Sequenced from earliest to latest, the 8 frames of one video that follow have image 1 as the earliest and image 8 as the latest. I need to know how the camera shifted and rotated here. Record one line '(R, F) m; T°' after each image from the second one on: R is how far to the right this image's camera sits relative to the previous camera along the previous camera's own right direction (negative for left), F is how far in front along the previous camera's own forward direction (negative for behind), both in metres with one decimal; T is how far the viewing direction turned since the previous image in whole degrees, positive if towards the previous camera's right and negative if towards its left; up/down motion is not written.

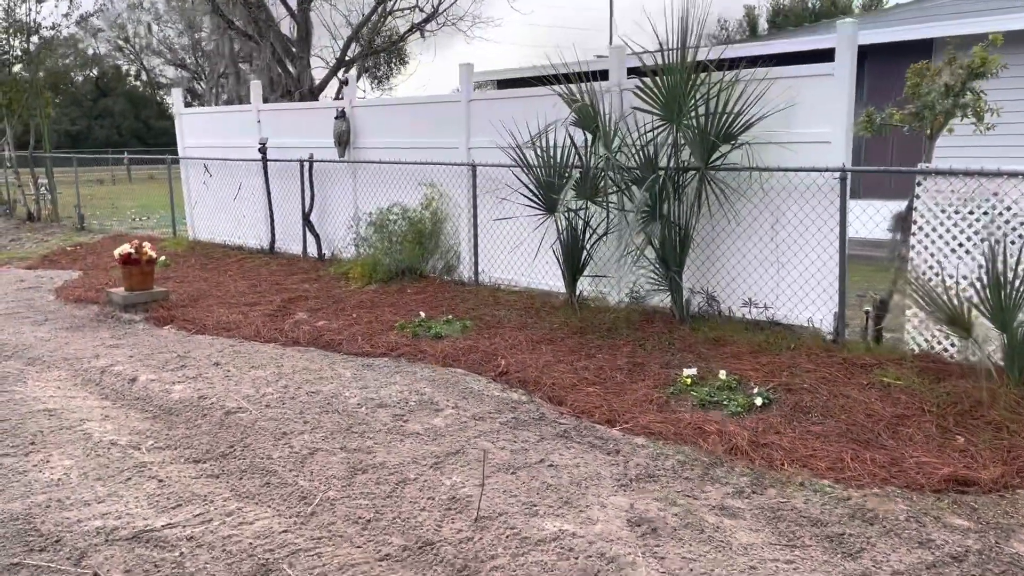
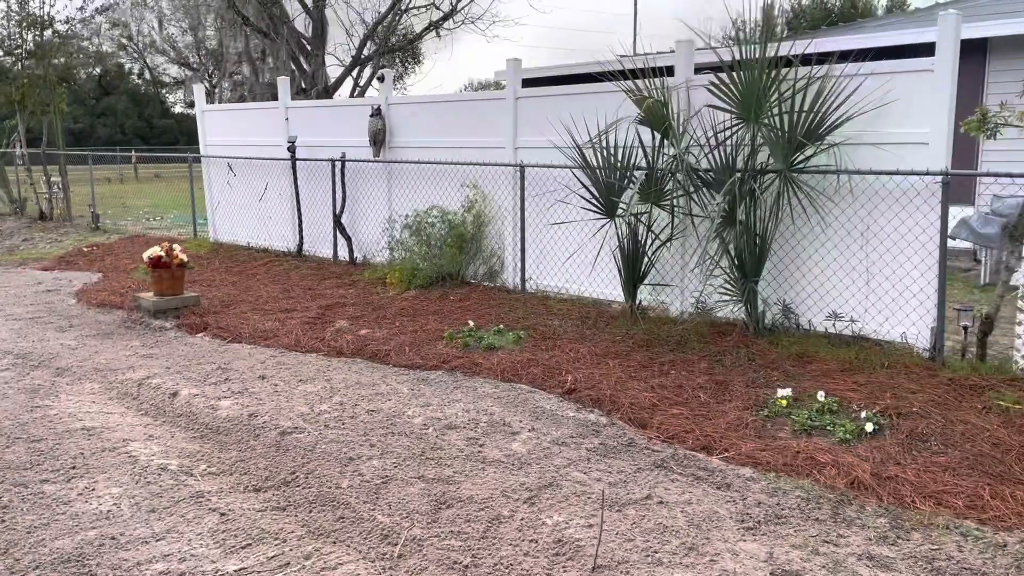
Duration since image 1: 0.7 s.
(-0.4, +0.4) m; 0°
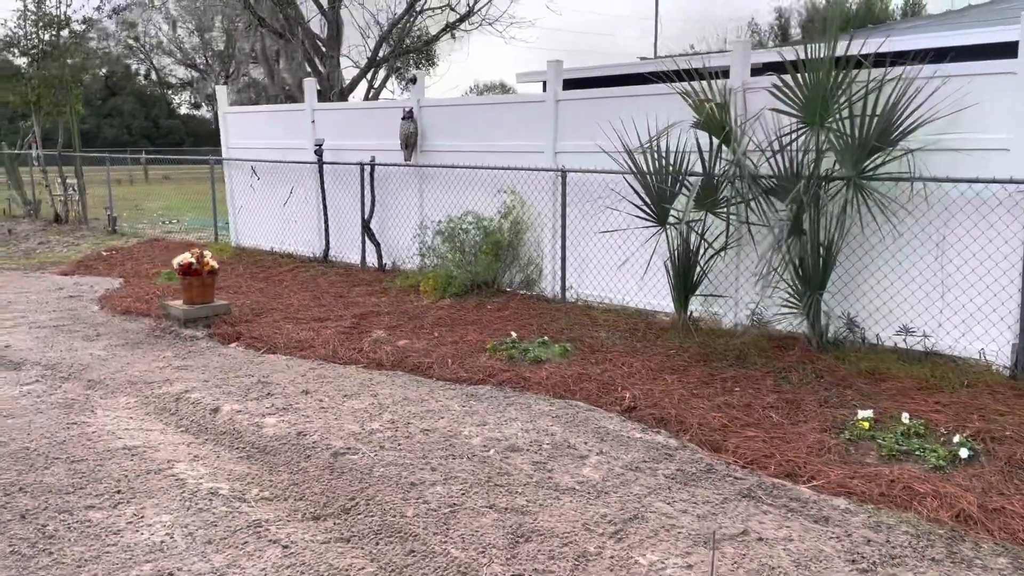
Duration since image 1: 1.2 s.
(-0.3, +0.2) m; 0°
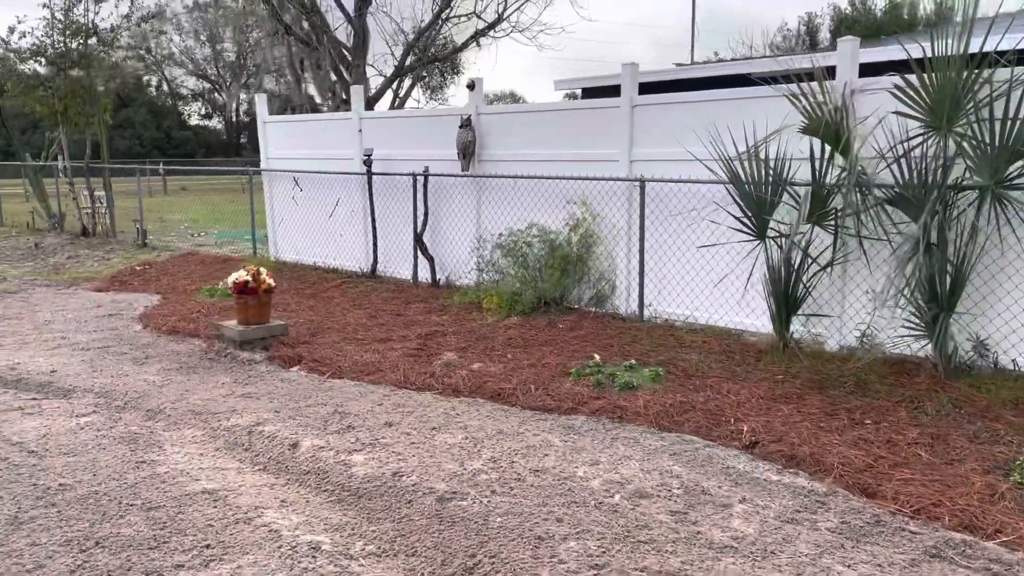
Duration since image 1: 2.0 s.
(-0.5, +0.4) m; -1°
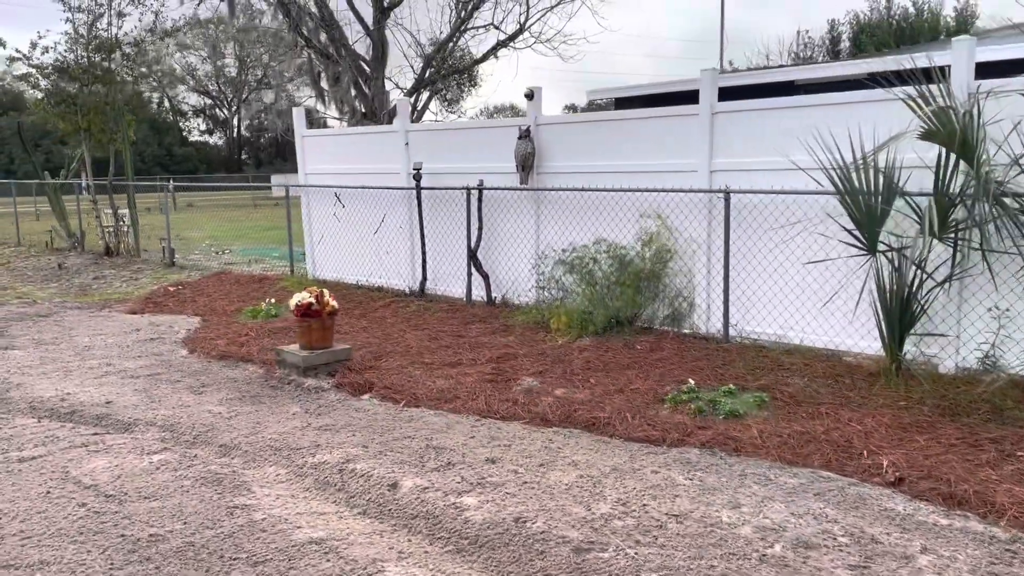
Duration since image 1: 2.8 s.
(-0.5, +0.4) m; 0°
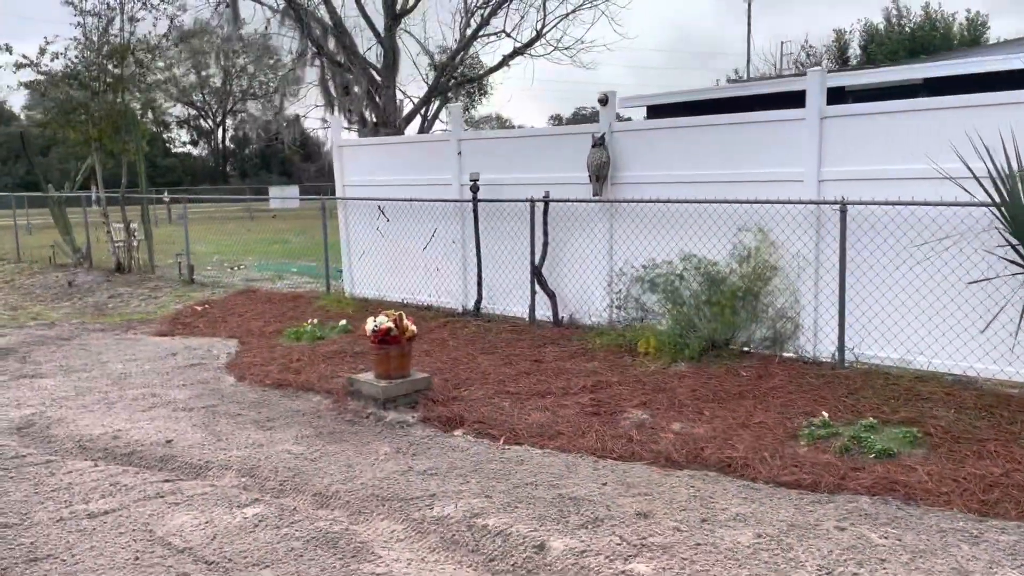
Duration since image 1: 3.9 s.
(-0.7, +0.6) m; +1°
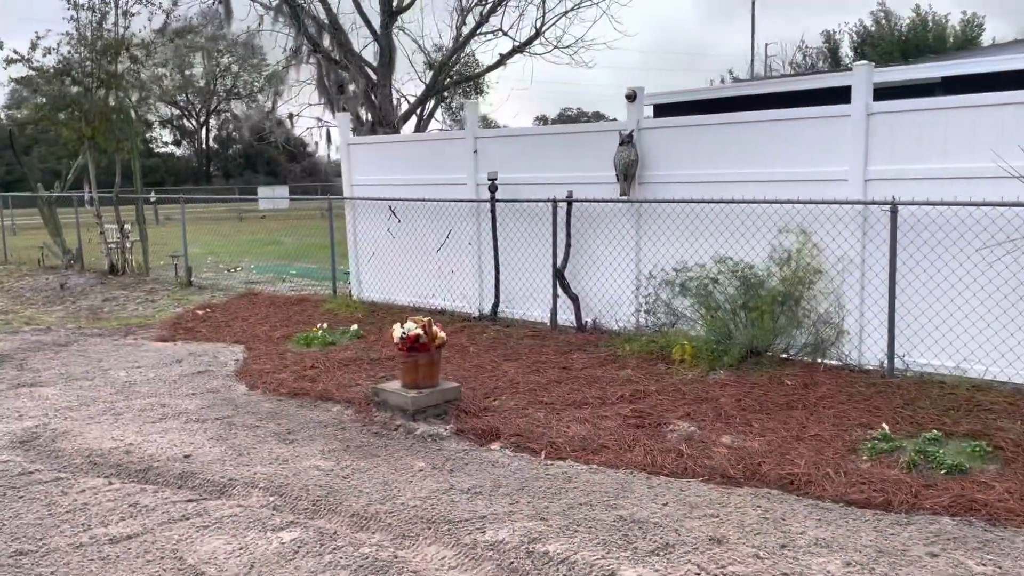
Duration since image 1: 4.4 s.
(-0.3, +0.3) m; +1°
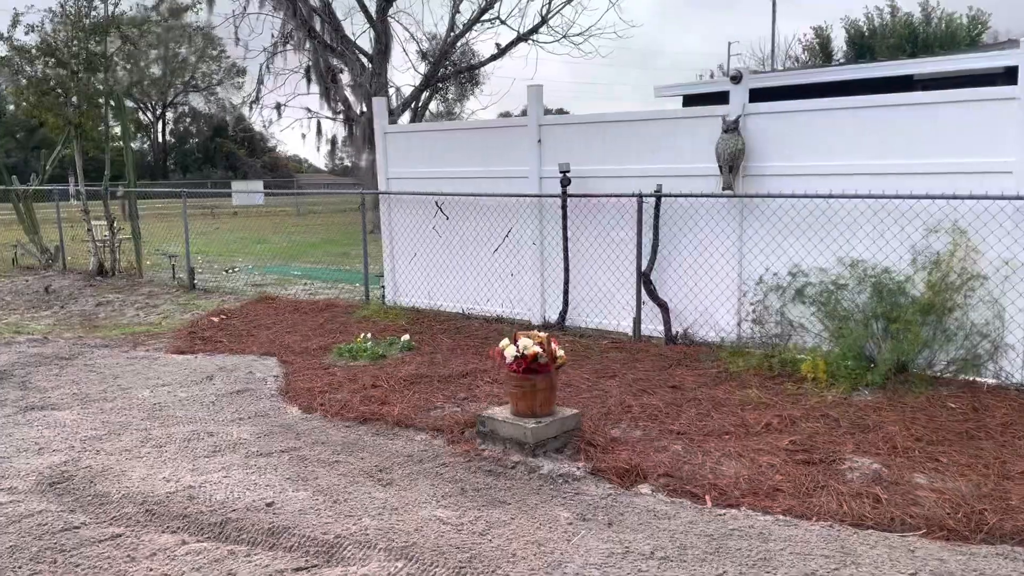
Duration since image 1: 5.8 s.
(-0.9, +0.9) m; +2°
